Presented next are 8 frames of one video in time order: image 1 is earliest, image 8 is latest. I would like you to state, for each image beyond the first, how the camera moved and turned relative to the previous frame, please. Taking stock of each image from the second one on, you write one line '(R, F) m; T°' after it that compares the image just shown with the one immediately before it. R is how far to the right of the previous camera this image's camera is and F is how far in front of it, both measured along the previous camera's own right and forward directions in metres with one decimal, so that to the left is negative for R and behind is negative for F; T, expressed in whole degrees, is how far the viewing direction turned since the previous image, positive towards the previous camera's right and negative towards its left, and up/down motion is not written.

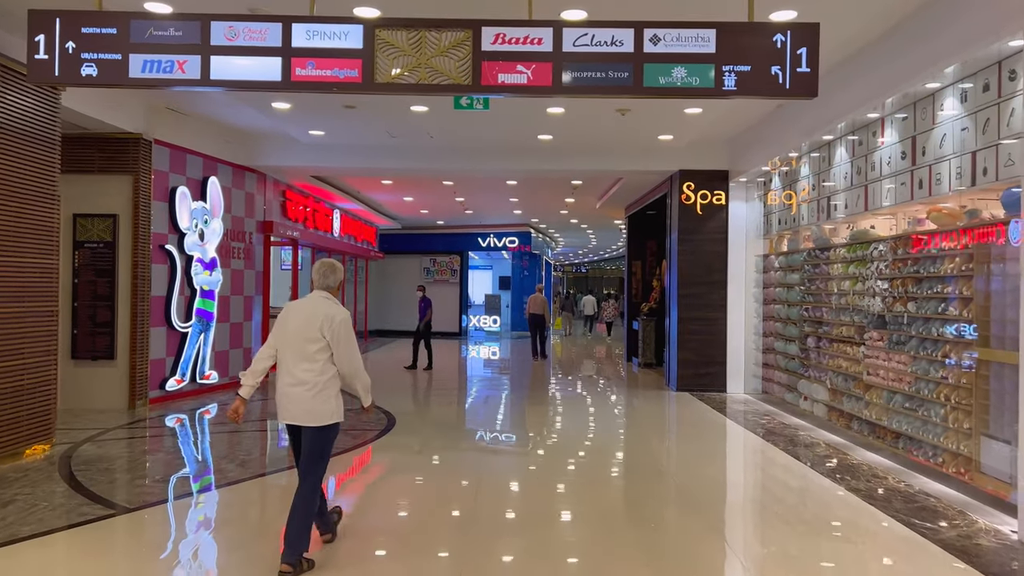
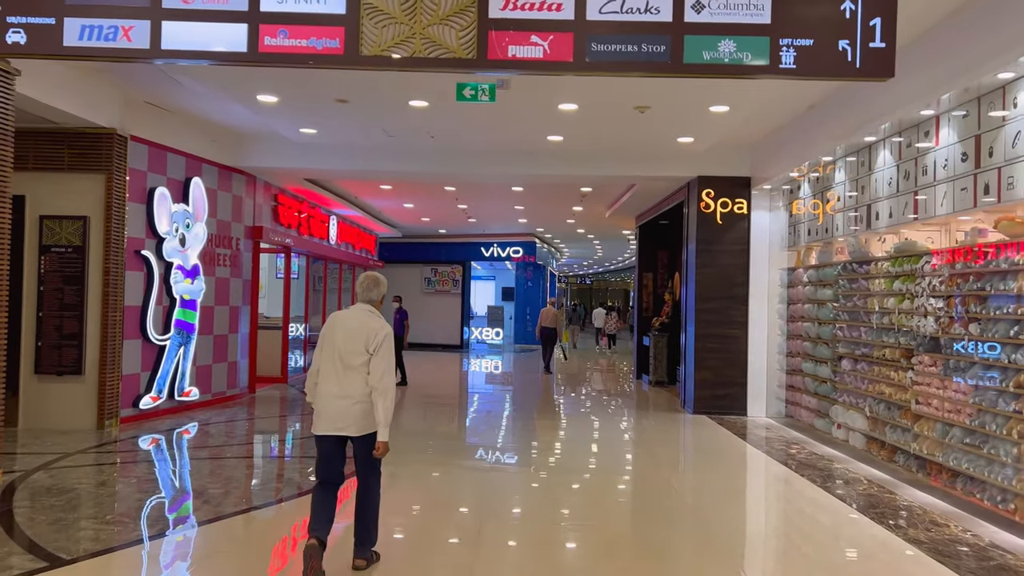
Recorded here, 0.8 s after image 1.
(0.0, +0.6) m; 0°
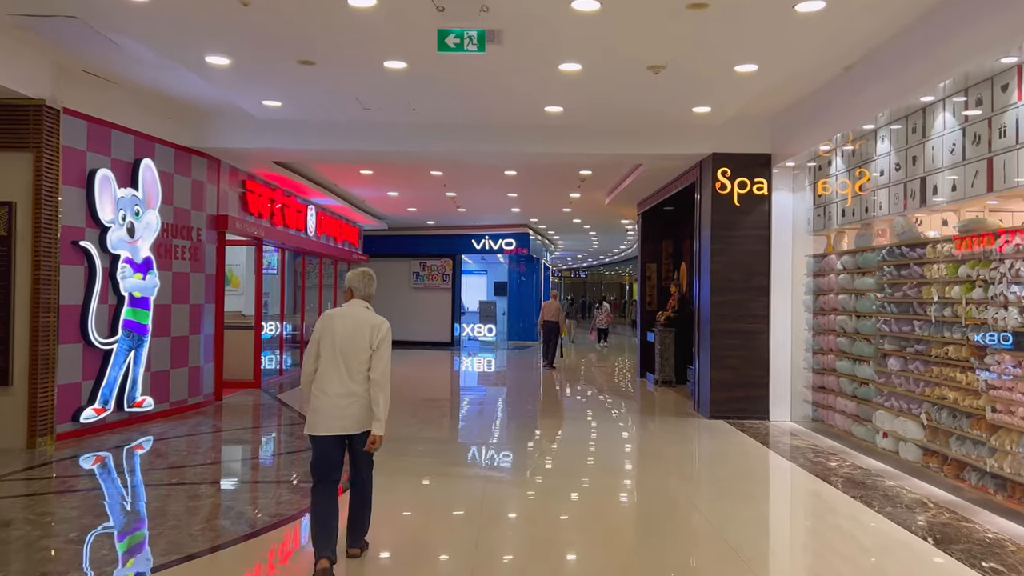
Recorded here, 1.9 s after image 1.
(0.0, +0.8) m; +1°
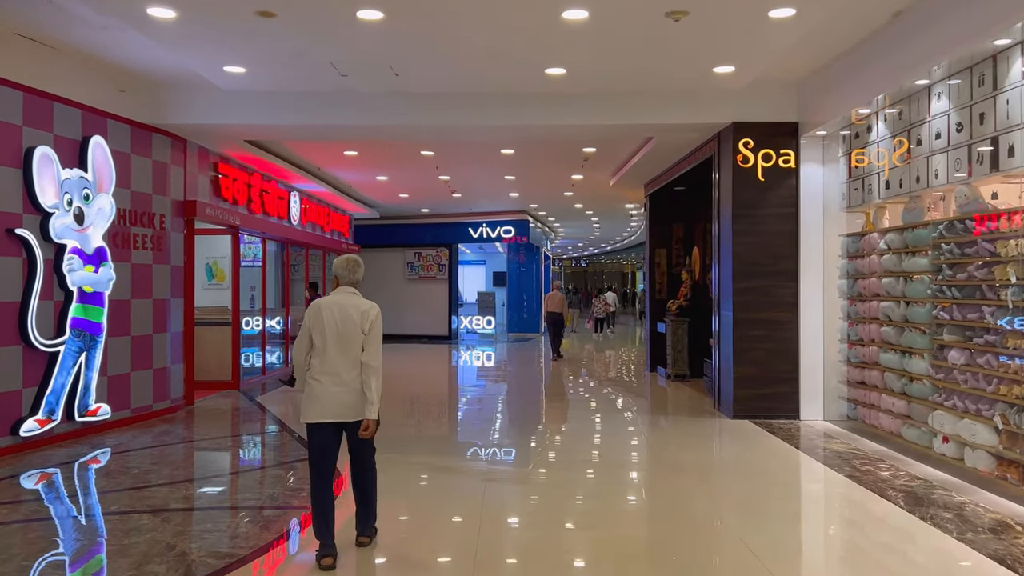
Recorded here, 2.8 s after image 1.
(0.0, +0.7) m; 0°
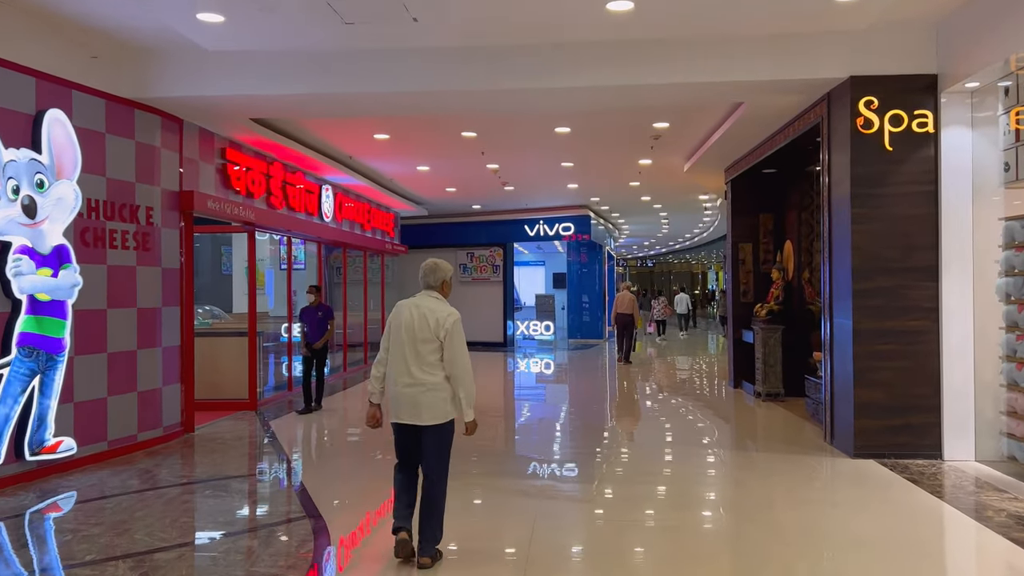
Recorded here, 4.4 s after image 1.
(+0.1, +1.3) m; -5°
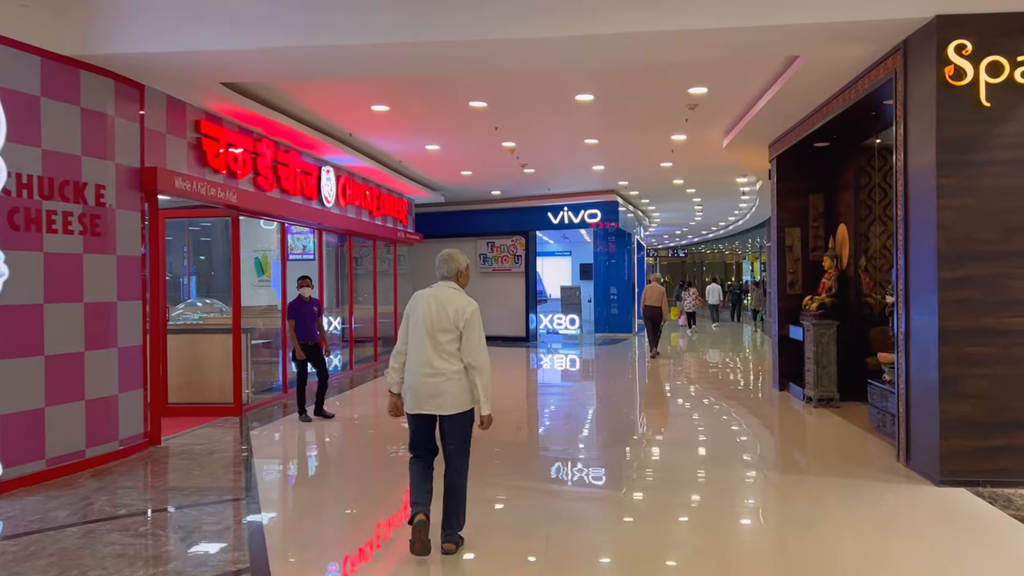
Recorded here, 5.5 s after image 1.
(+0.1, +0.8) m; -2°
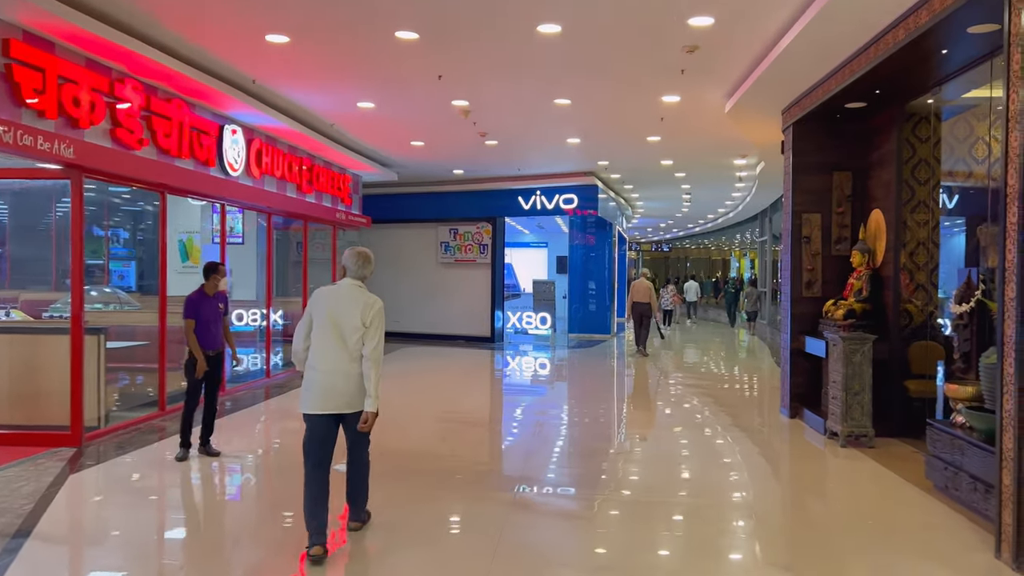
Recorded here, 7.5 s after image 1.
(+0.3, +1.6) m; +1°
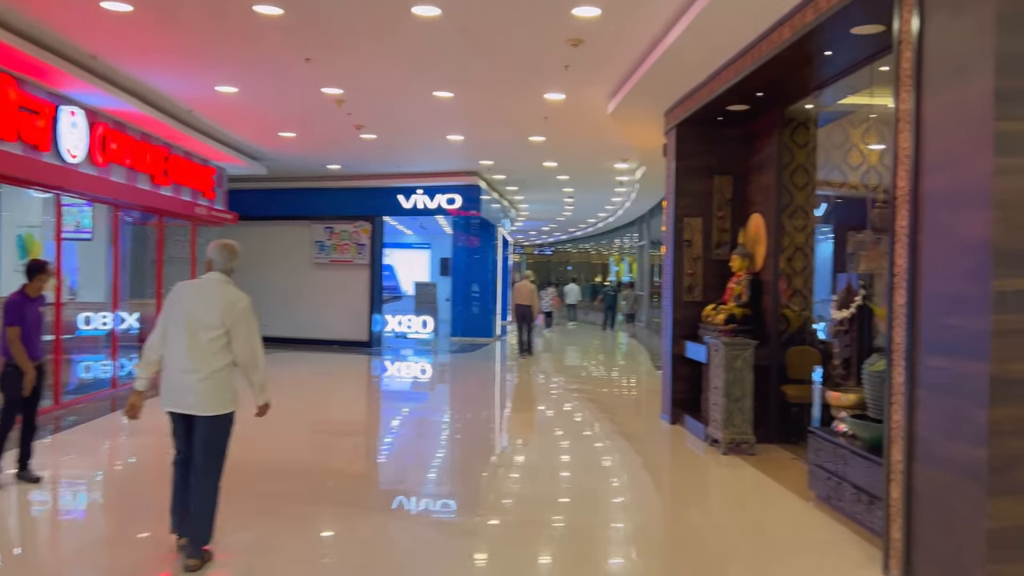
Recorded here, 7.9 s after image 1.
(+0.1, +0.3) m; +8°
